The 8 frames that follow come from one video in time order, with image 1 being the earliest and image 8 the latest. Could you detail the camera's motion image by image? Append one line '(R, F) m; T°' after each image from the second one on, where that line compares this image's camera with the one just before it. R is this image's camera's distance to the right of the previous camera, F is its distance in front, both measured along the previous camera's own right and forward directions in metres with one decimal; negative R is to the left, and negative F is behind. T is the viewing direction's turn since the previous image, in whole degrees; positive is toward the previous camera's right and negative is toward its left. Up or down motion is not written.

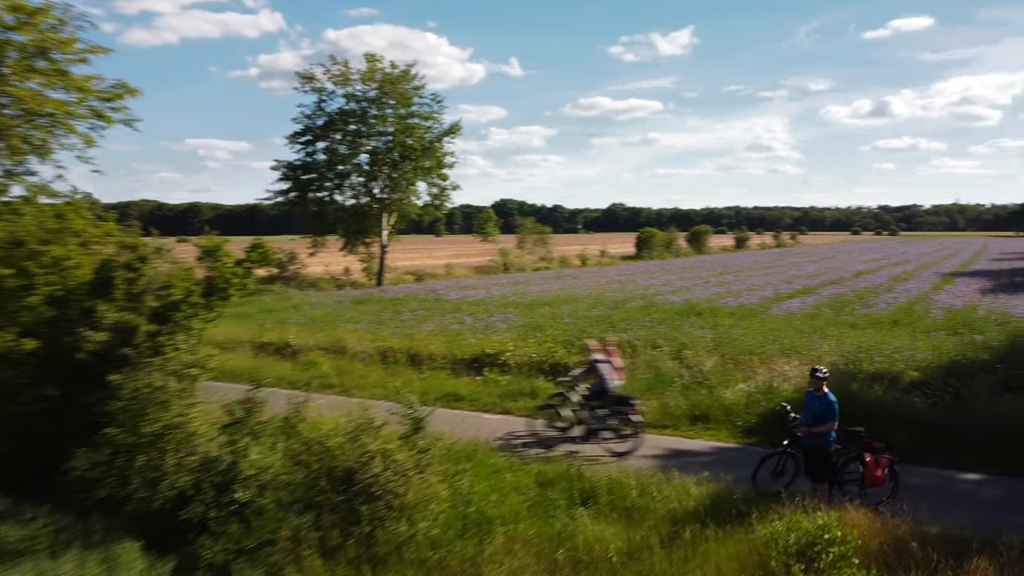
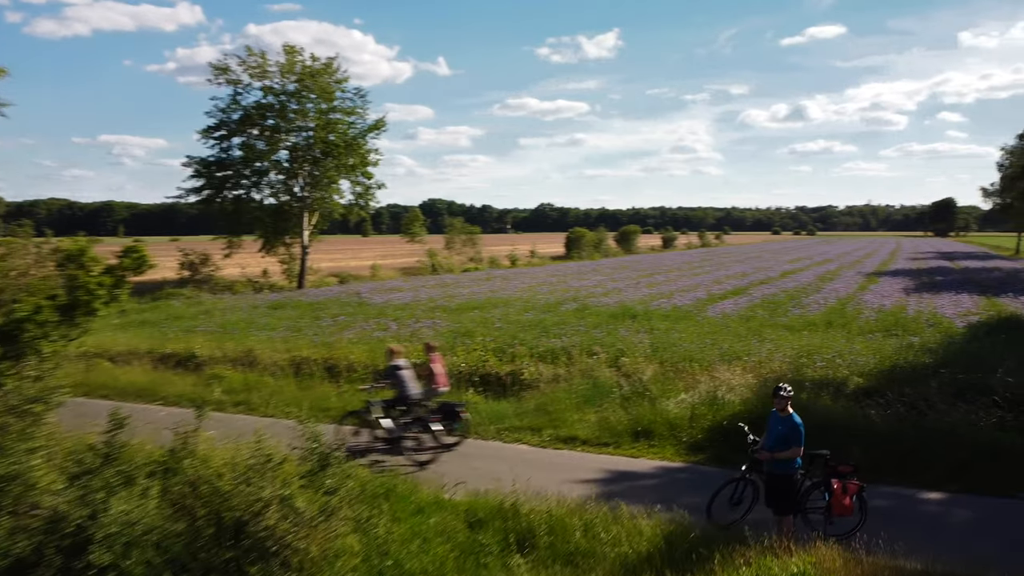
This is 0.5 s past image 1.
(0.0, +0.8) m; +5°
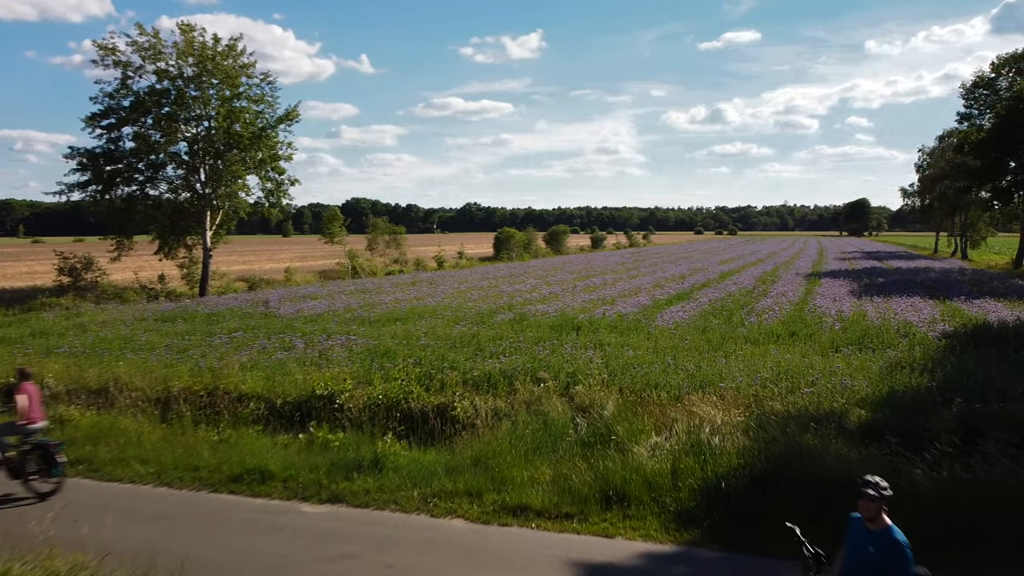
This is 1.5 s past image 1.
(0.0, +2.1) m; +5°
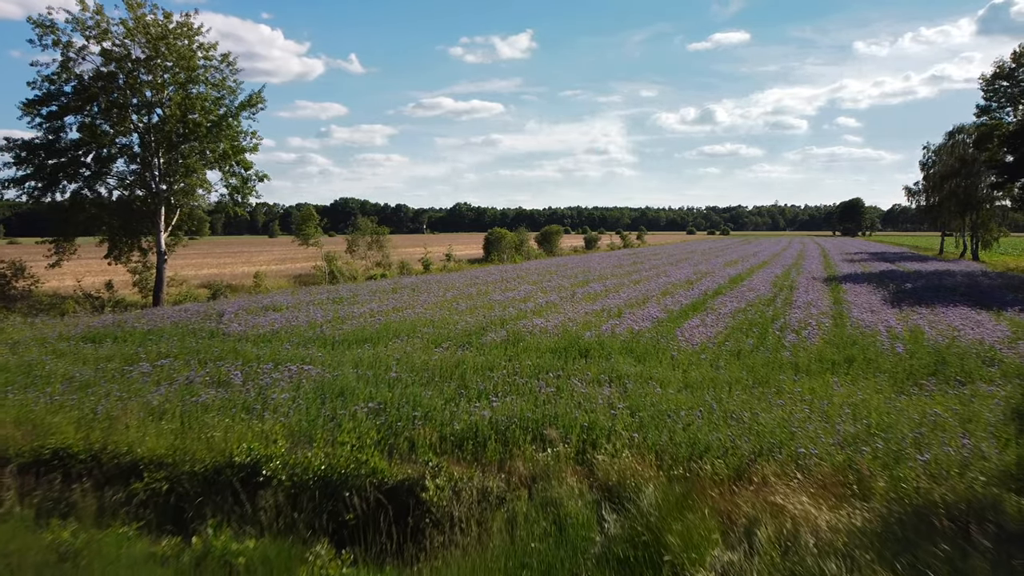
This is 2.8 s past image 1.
(0.0, +2.7) m; +1°
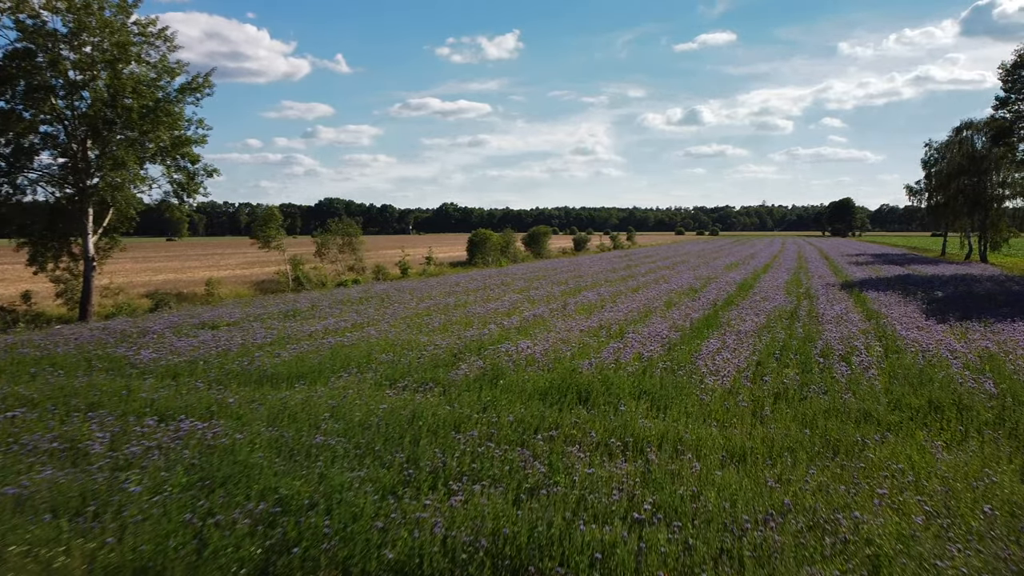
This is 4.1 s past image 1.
(+0.1, +3.0) m; +1°
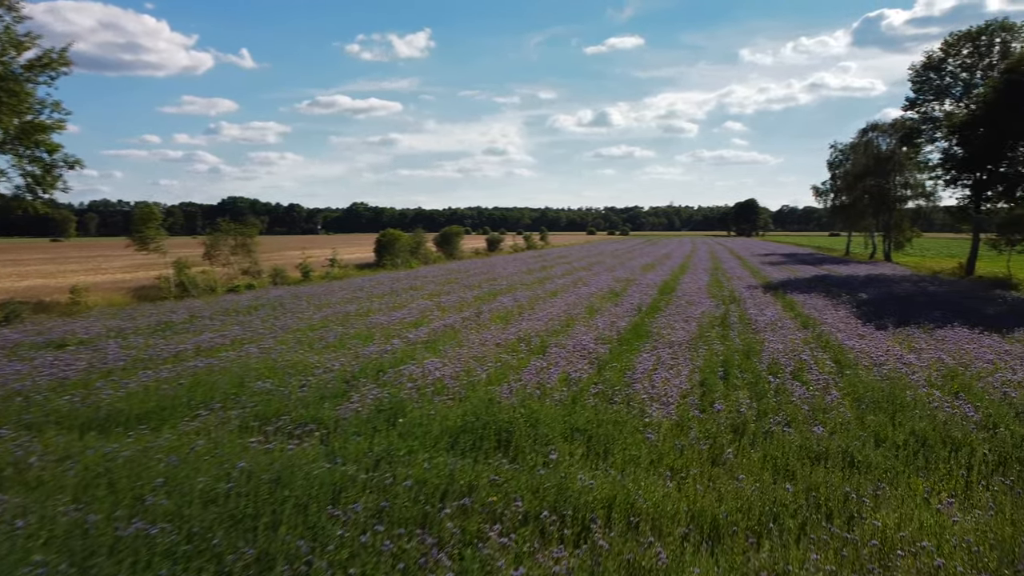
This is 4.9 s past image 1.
(+0.1, +1.9) m; +6°
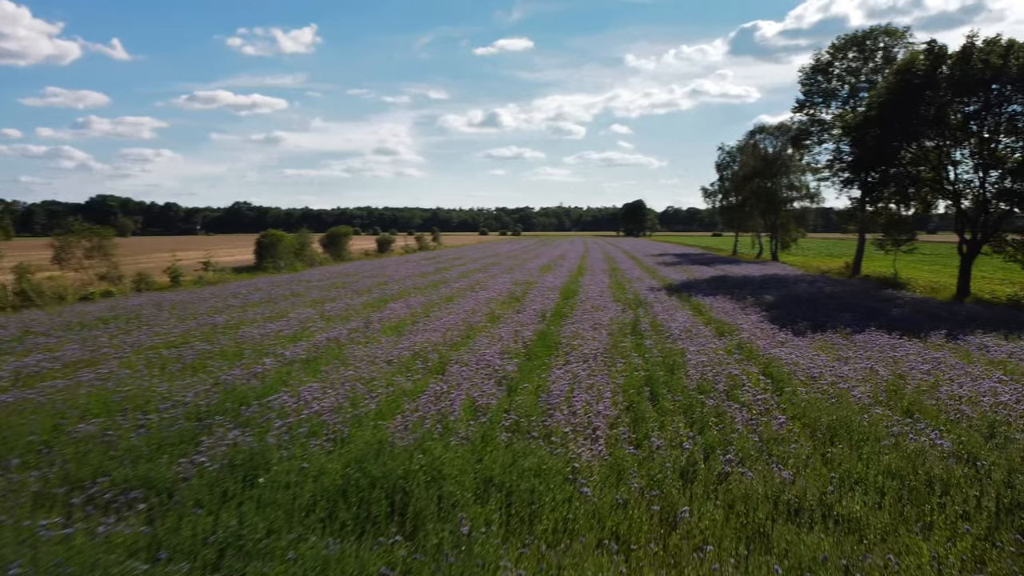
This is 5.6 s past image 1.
(0.0, +1.7) m; +8°
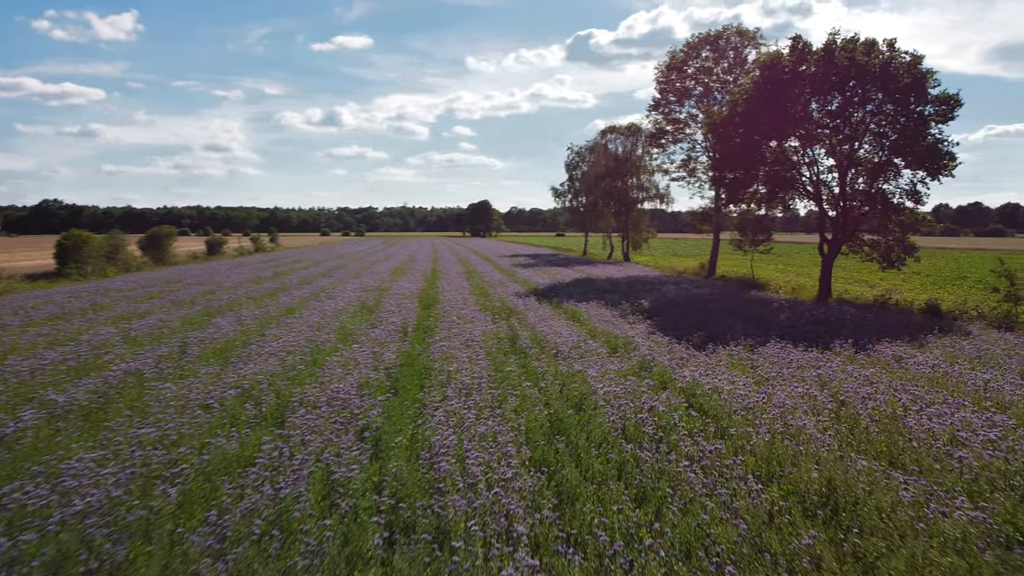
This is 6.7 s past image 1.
(-0.2, +2.6) m; +11°
